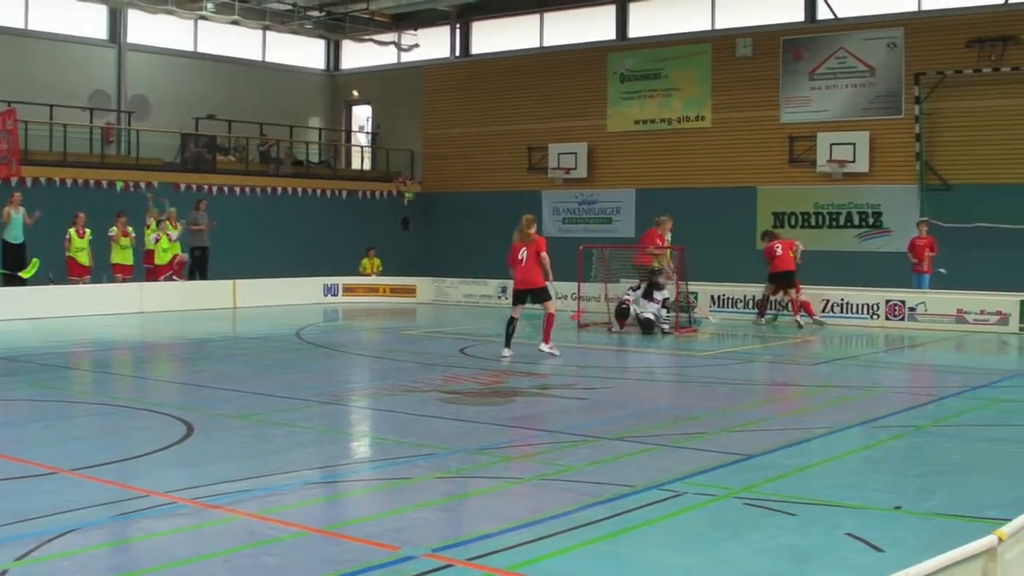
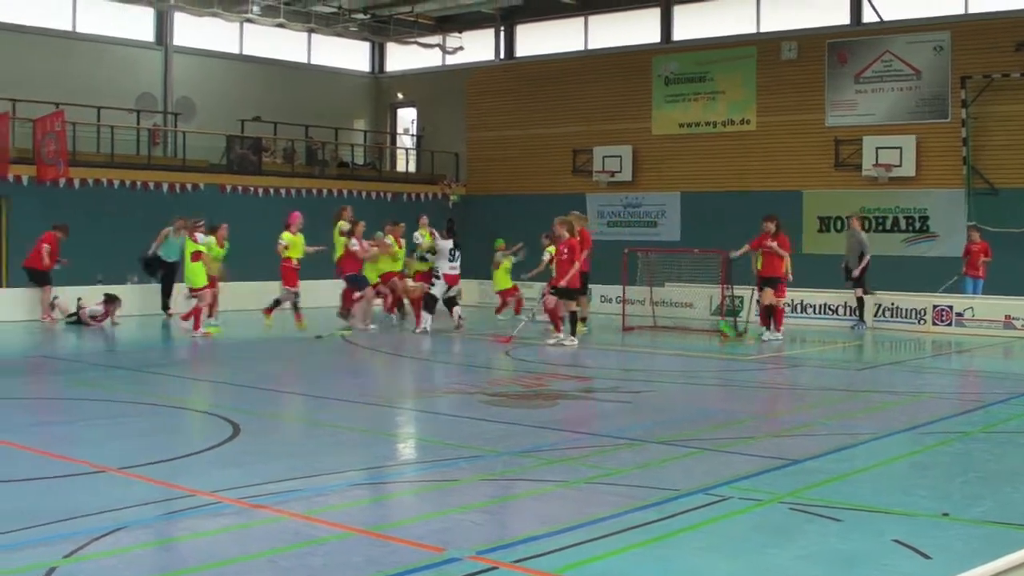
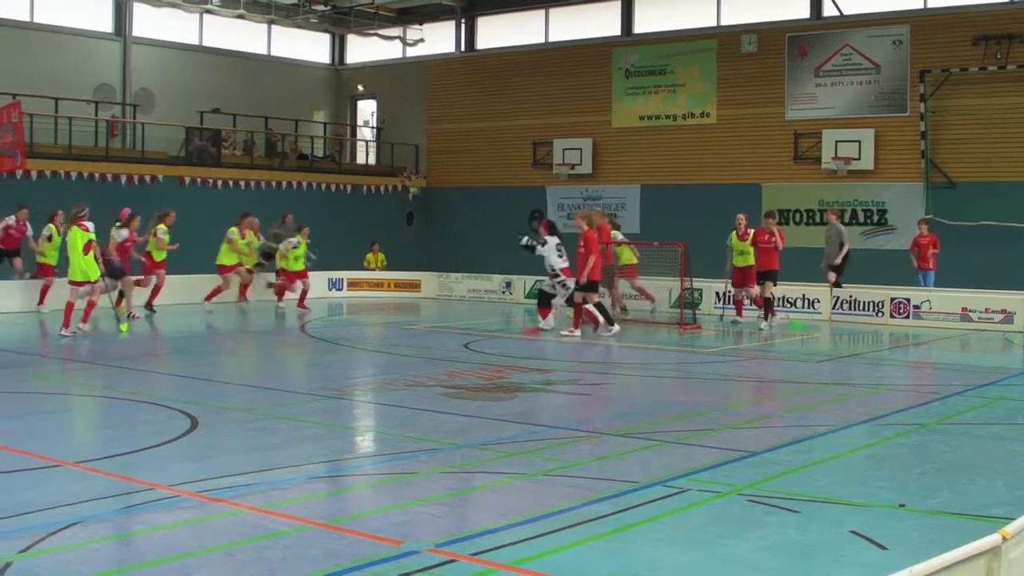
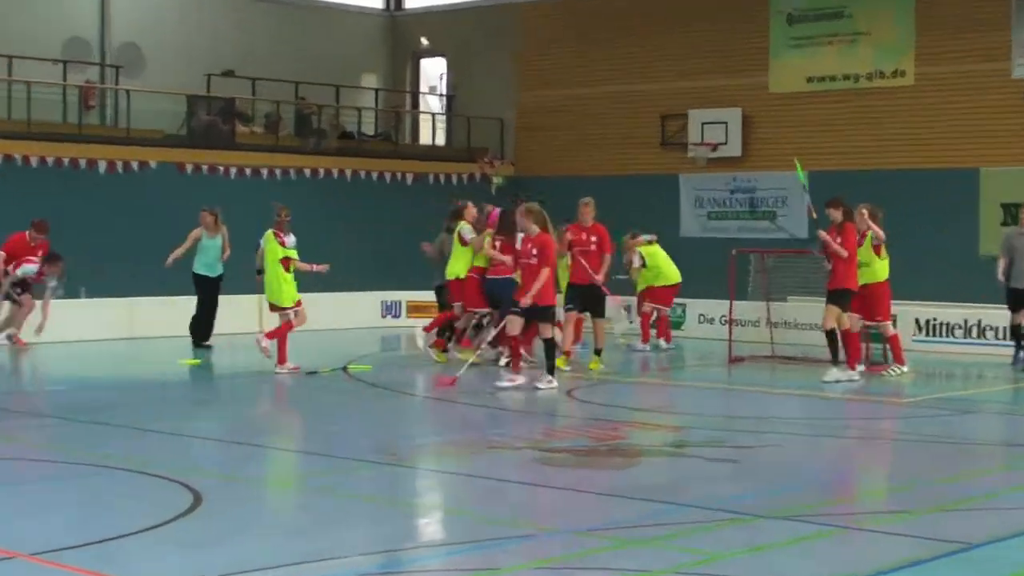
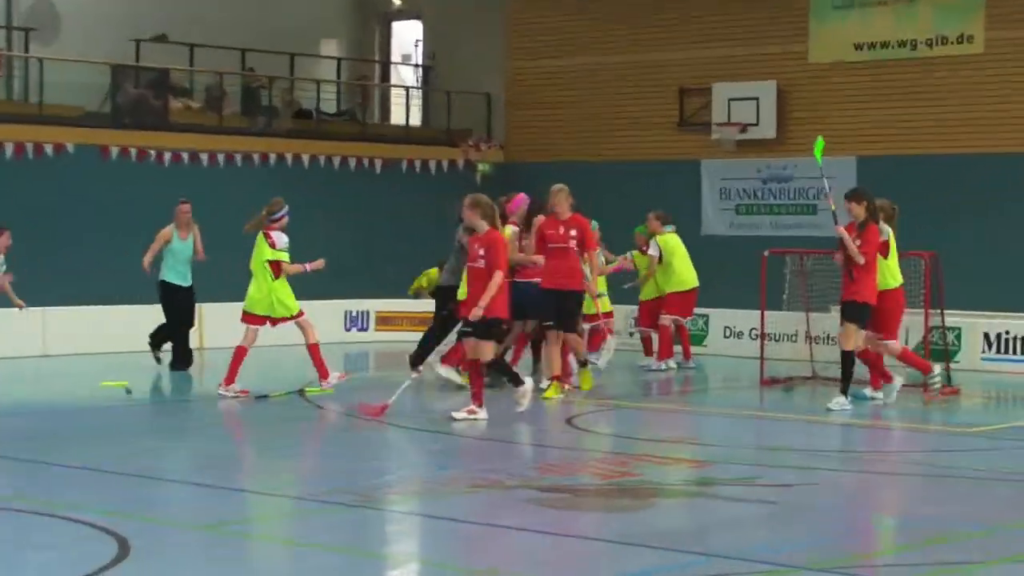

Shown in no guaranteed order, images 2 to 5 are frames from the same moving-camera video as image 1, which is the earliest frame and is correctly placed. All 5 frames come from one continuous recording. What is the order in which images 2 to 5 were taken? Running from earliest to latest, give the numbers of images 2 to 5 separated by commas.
3, 2, 4, 5
